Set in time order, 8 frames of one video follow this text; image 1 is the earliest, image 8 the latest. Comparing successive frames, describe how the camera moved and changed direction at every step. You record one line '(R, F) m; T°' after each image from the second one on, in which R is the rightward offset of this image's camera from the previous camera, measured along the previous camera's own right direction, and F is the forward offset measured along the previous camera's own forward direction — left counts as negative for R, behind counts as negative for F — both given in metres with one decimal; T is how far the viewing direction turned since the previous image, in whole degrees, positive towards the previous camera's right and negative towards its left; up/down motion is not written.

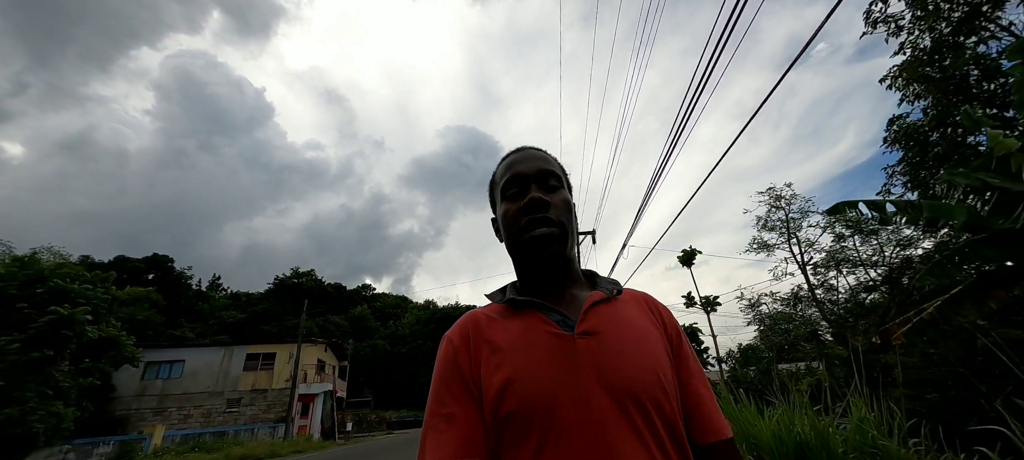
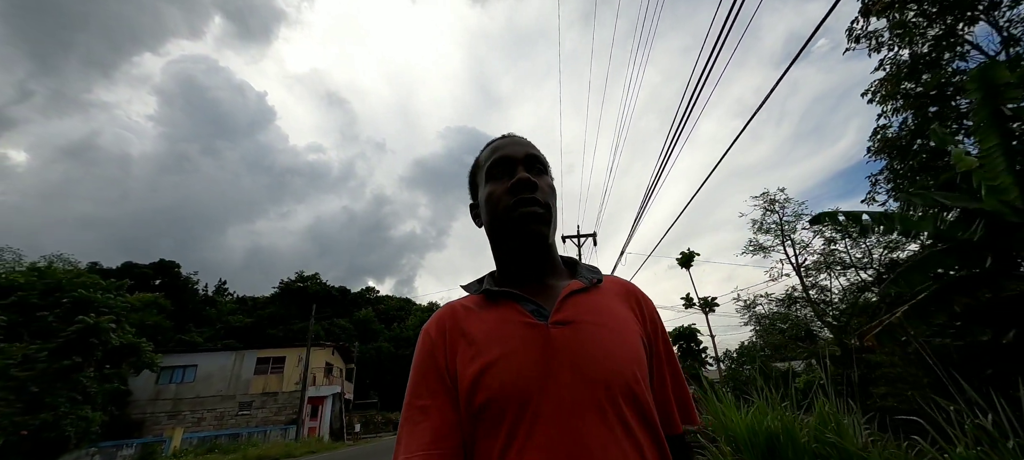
(0.0, -0.3) m; 0°
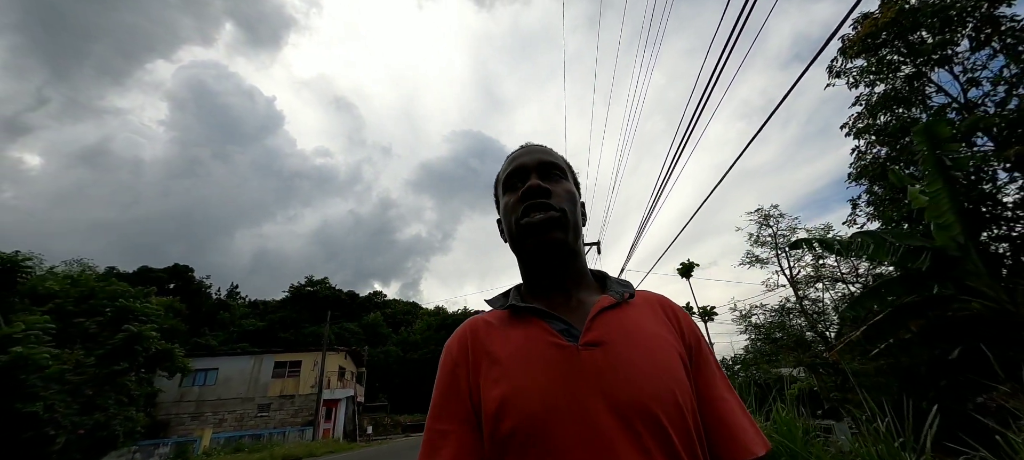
(-0.1, -0.5) m; -1°
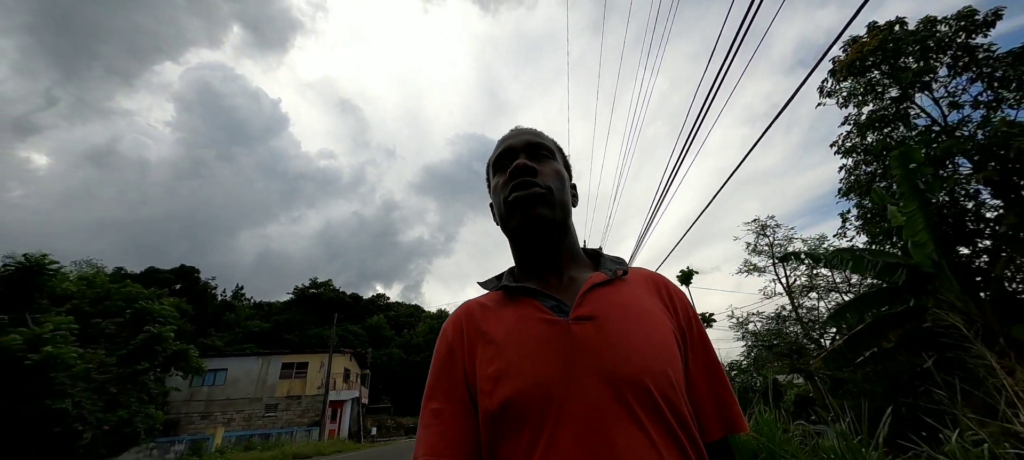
(0.0, -0.3) m; 0°
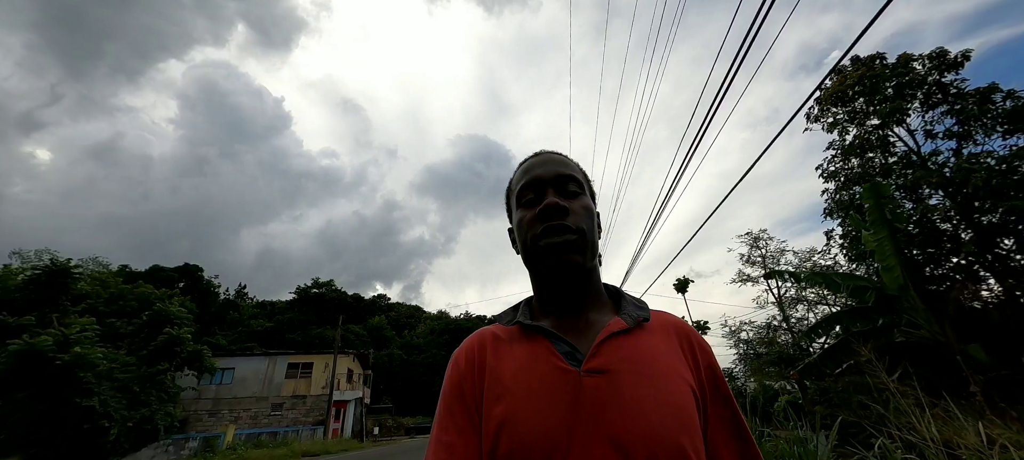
(0.0, -0.4) m; 0°
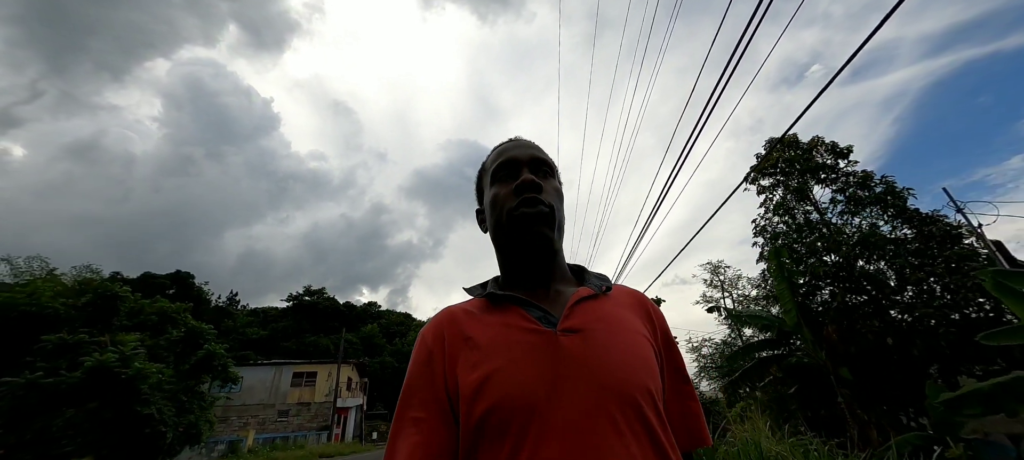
(-0.2, -1.3) m; +2°
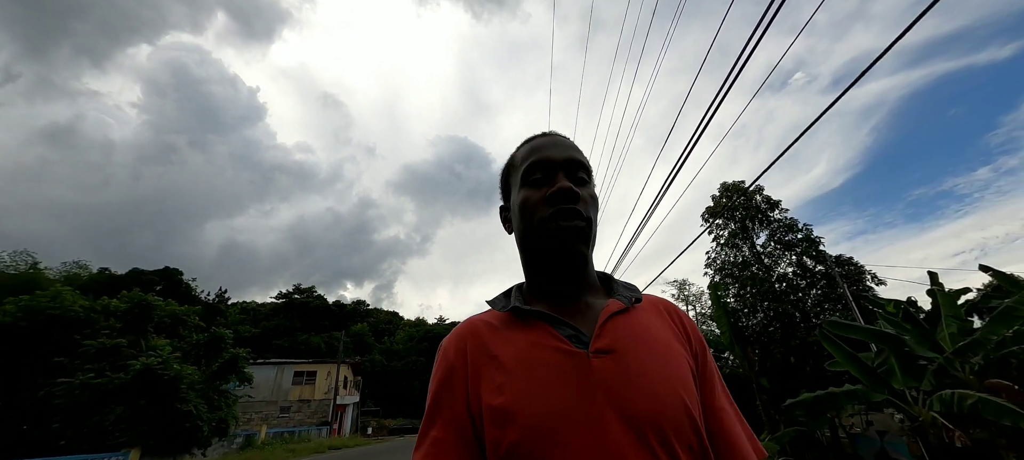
(-0.2, -1.3) m; +2°
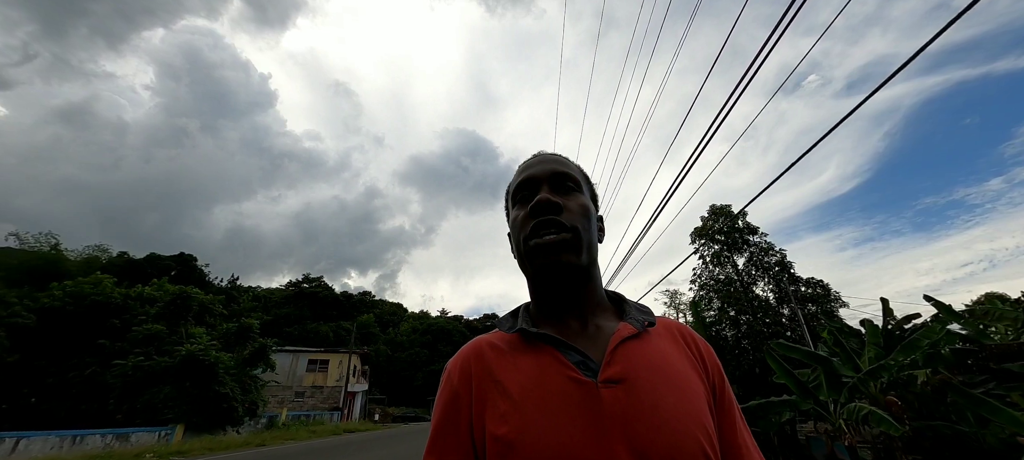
(0.0, -0.9) m; -1°
